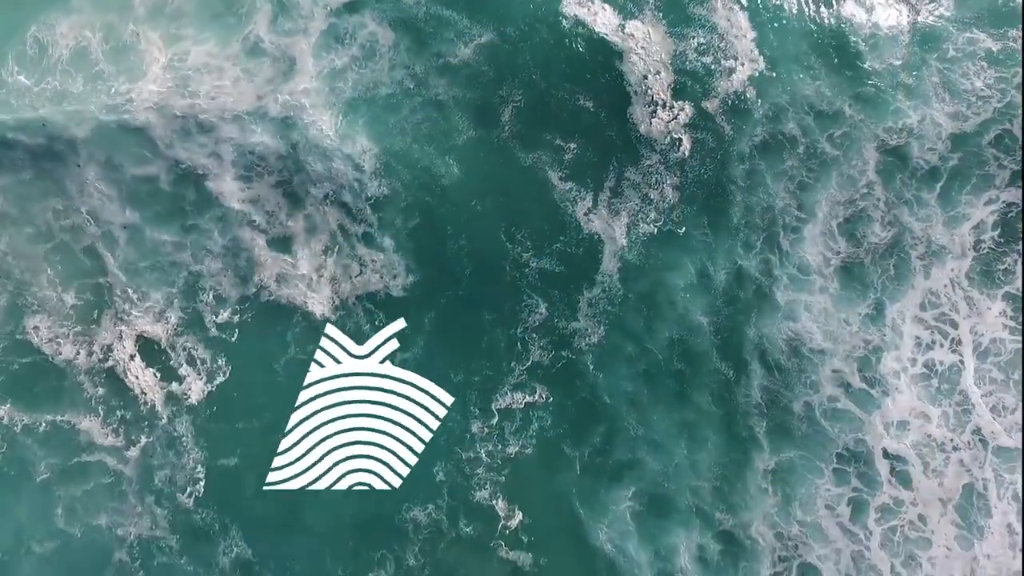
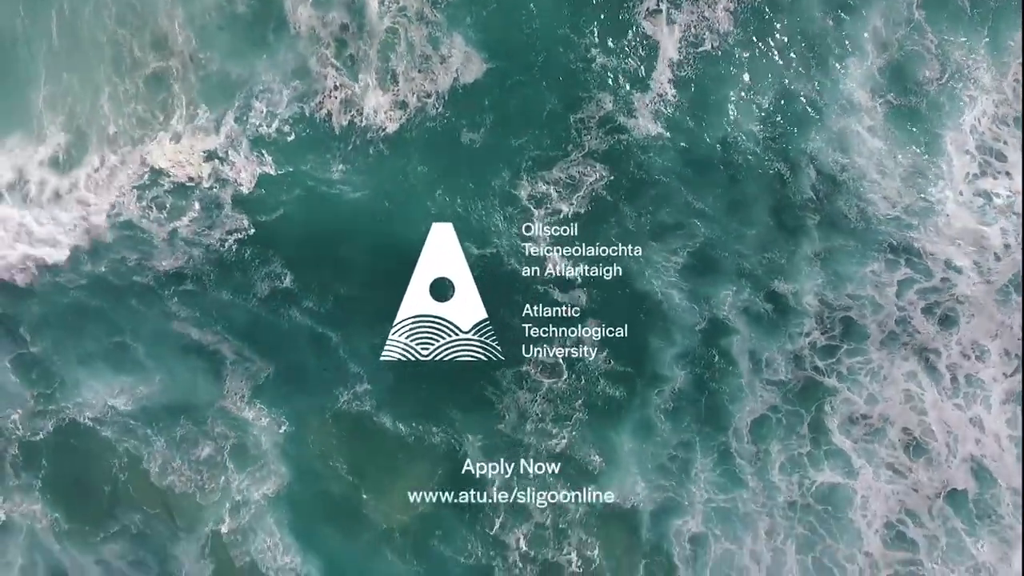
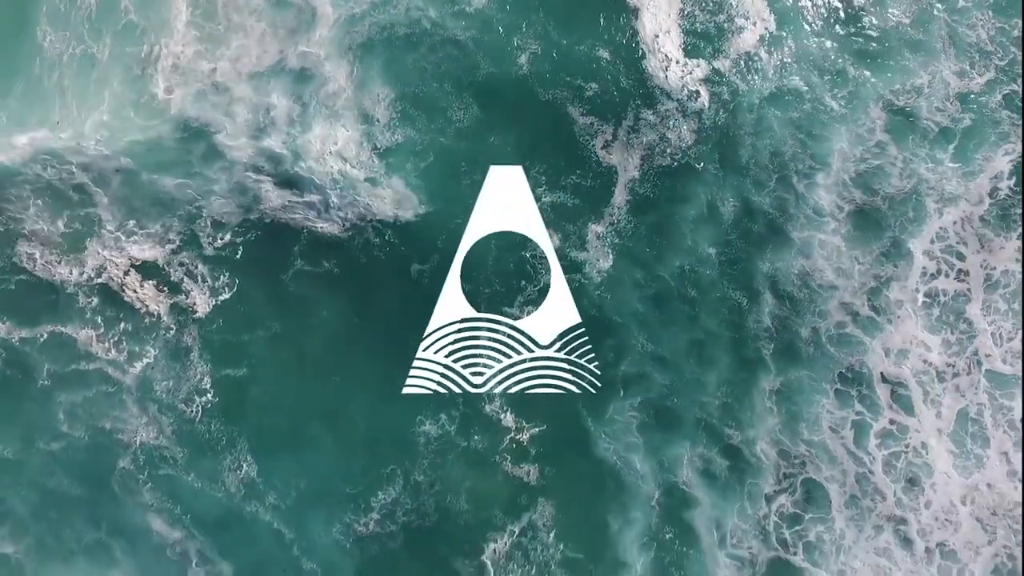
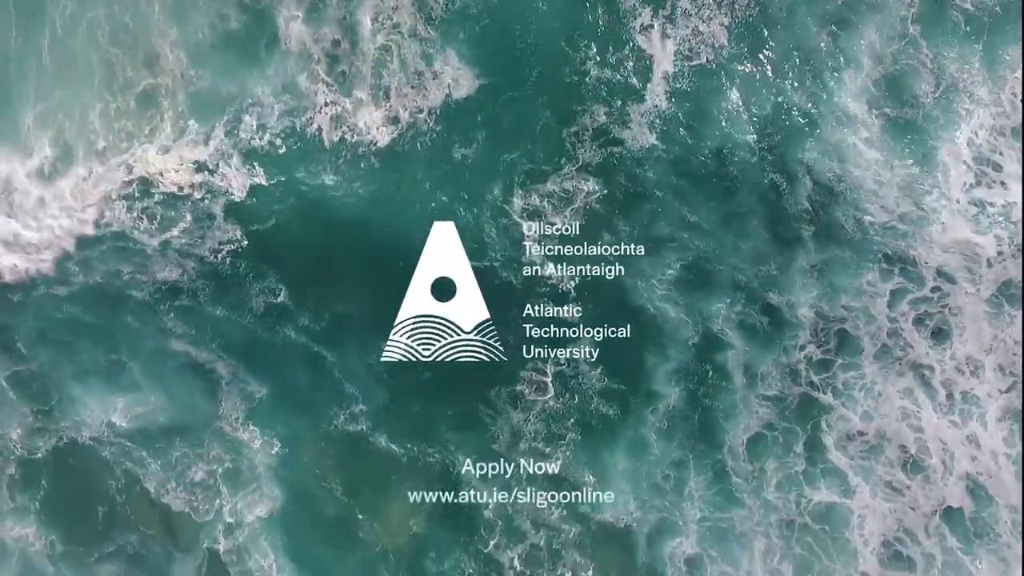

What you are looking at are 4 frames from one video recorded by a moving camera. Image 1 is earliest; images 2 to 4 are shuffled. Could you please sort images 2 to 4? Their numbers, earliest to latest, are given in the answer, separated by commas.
3, 4, 2
